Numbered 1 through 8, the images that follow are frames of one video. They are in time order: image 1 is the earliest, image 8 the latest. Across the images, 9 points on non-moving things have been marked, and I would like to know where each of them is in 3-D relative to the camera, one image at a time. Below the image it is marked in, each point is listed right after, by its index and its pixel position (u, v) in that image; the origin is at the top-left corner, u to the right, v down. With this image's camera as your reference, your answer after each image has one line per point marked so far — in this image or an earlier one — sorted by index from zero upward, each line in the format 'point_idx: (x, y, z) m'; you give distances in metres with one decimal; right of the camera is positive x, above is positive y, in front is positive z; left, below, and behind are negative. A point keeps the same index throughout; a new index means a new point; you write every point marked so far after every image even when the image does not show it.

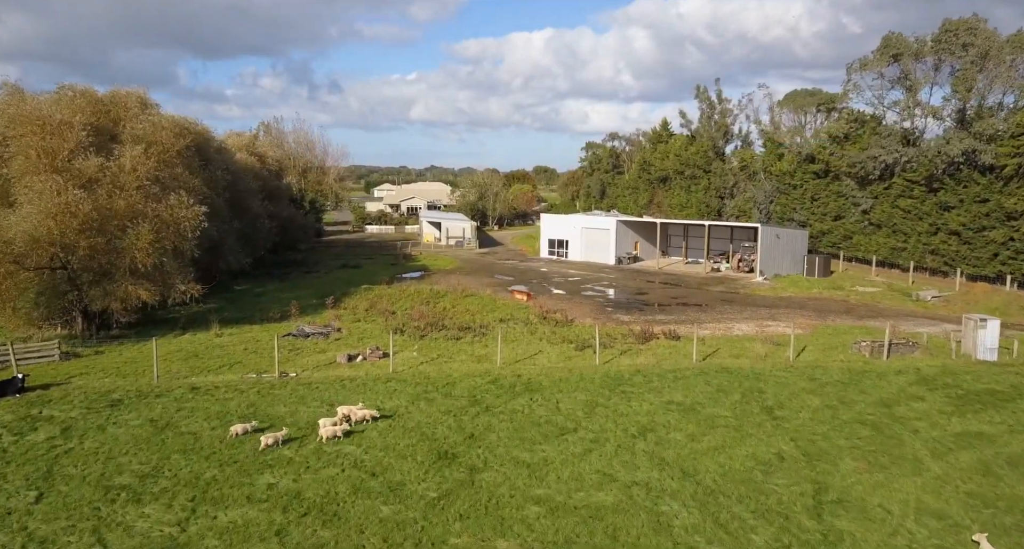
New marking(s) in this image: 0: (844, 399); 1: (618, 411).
0: (+8.3, -3.1, +17.1) m
1: (+2.6, -3.3, +16.5) m
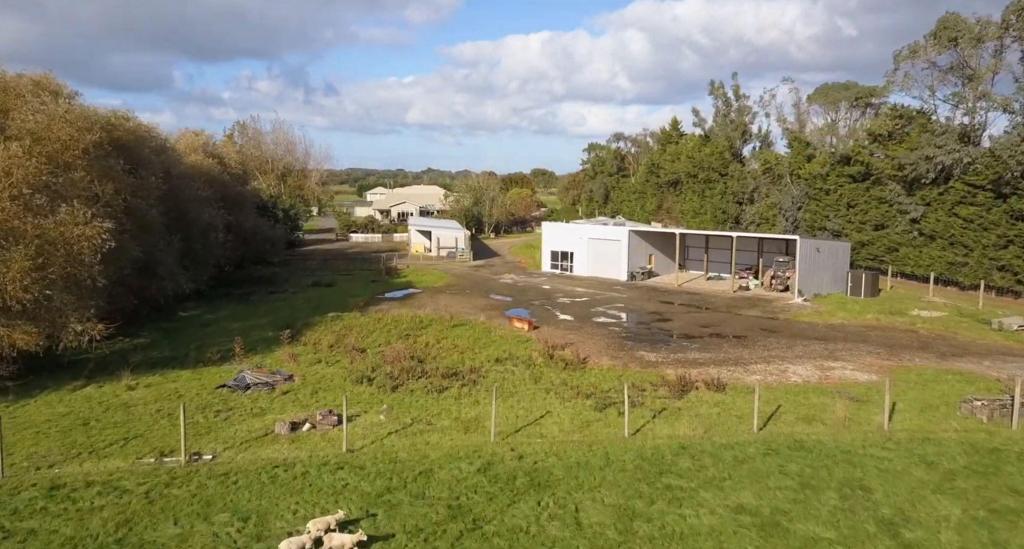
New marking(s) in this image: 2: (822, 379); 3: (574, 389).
0: (+8.3, -4.0, +11.8) m
1: (+2.6, -4.2, +11.1) m
2: (+9.0, -3.0, +19.9) m
3: (+1.7, -3.2, +19.1) m
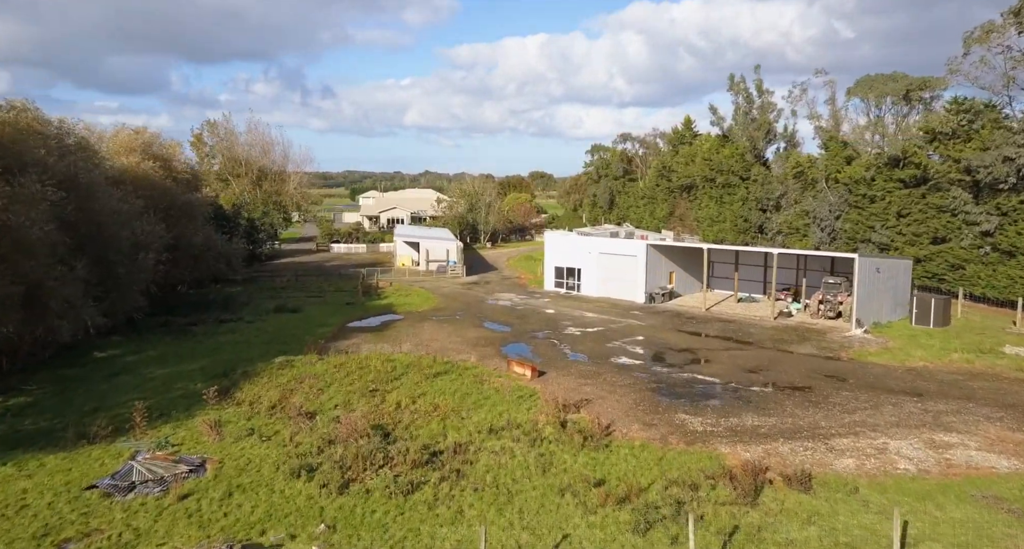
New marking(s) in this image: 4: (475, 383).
0: (+8.3, -4.9, +6.1) m
1: (+2.6, -5.1, +5.5) m
2: (+9.0, -4.0, +14.2) m
3: (+1.7, -4.2, +13.4) m
4: (-1.1, -3.2, +19.9) m
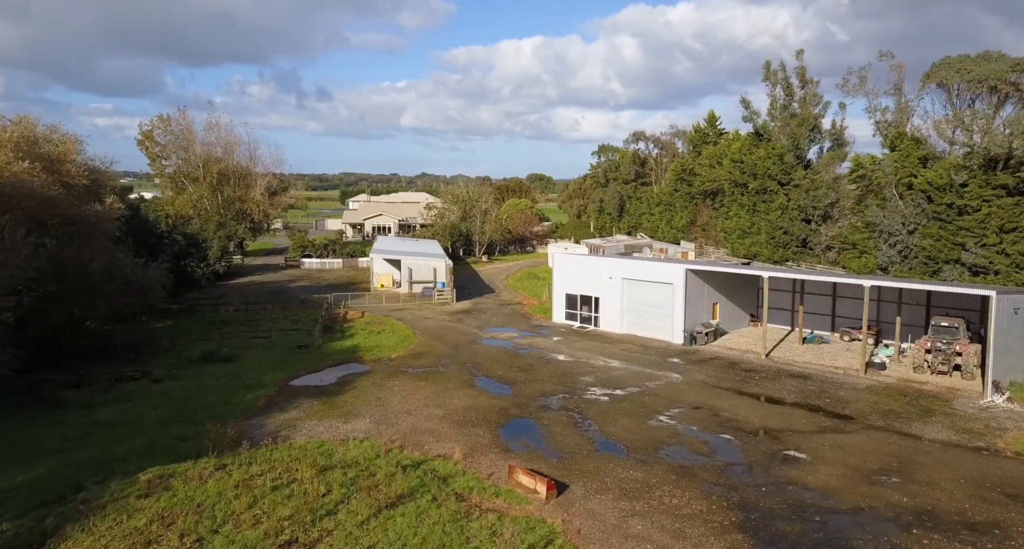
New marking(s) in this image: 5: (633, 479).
0: (+8.5, -6.1, -1.5) m
1: (+2.7, -6.3, -2.1) m
2: (+9.1, -5.2, +6.6) m
3: (+1.8, -5.4, +5.8) m
4: (-1.0, -4.4, +12.3) m
5: (+2.6, -4.3, +14.6) m
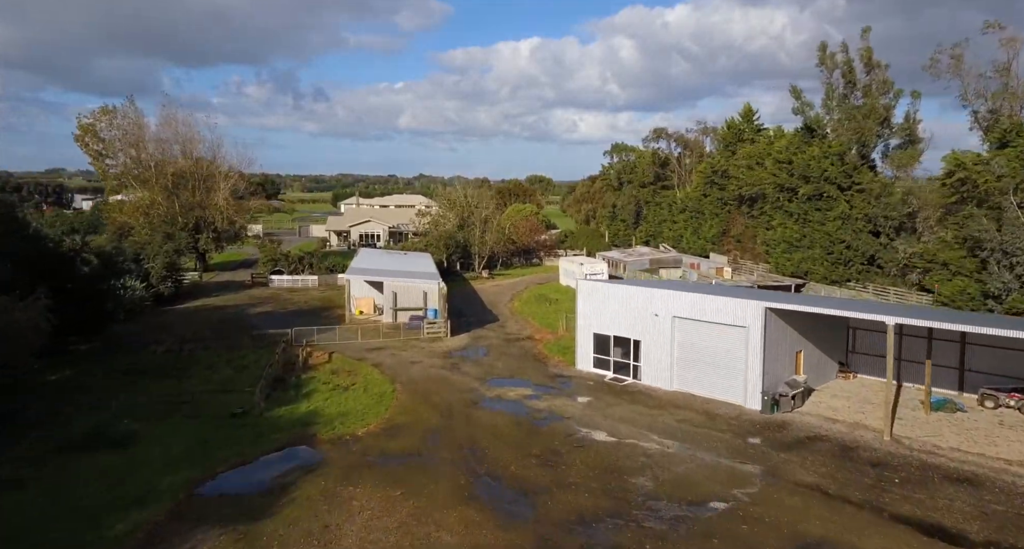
0: (+9.0, -7.2, -8.8) m
1: (+3.2, -7.4, -9.5) m
2: (+9.6, -6.3, -0.7) m
3: (+2.3, -6.5, -1.6) m
4: (-0.5, -5.5, +5.0) m
5: (+3.0, -5.4, +7.2) m
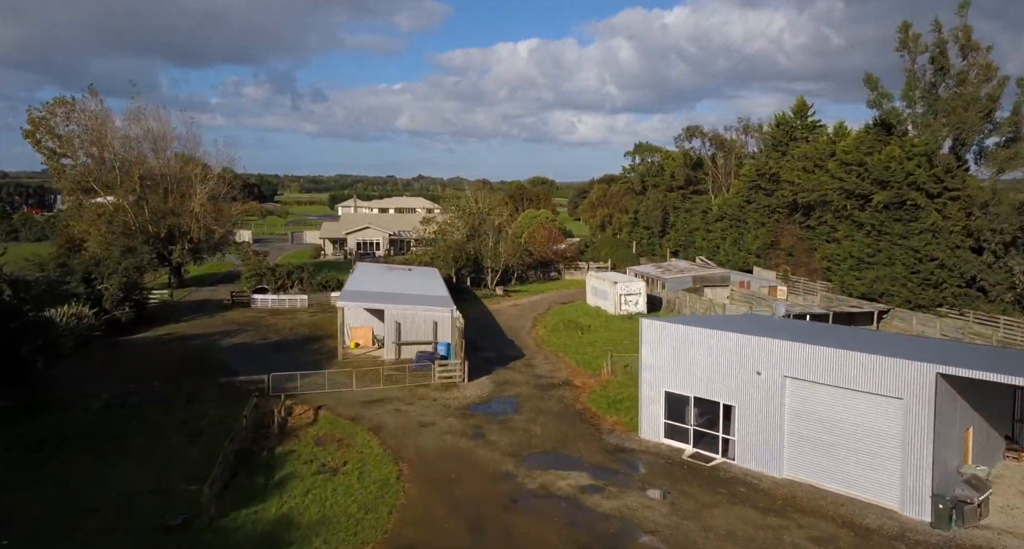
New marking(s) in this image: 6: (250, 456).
0: (+10.2, -8.2, -14.7) m
1: (+4.5, -8.4, -15.4) m
2: (+10.8, -7.3, -6.6) m
3: (+3.5, -7.5, -7.5) m
4: (+0.7, -6.5, -1.0) m
5: (+4.2, -6.4, +1.3) m
6: (-6.5, -4.4, +17.0) m
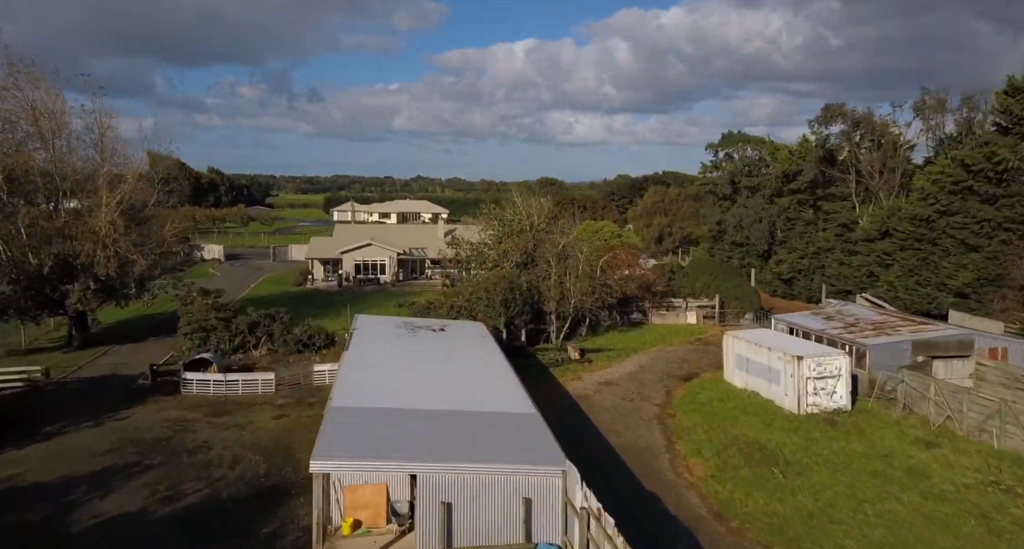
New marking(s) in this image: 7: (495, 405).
0: (+13.6, -10.2, -29.5) m
1: (+7.9, -10.5, -30.3) m
2: (+14.2, -9.4, -21.4) m
3: (+6.9, -9.5, -22.4) m
4: (+4.1, -8.6, -15.8) m
5: (+7.6, -8.5, -13.6) m
6: (-3.1, -6.5, +2.1) m
7: (-0.4, -2.7, +15.5) m
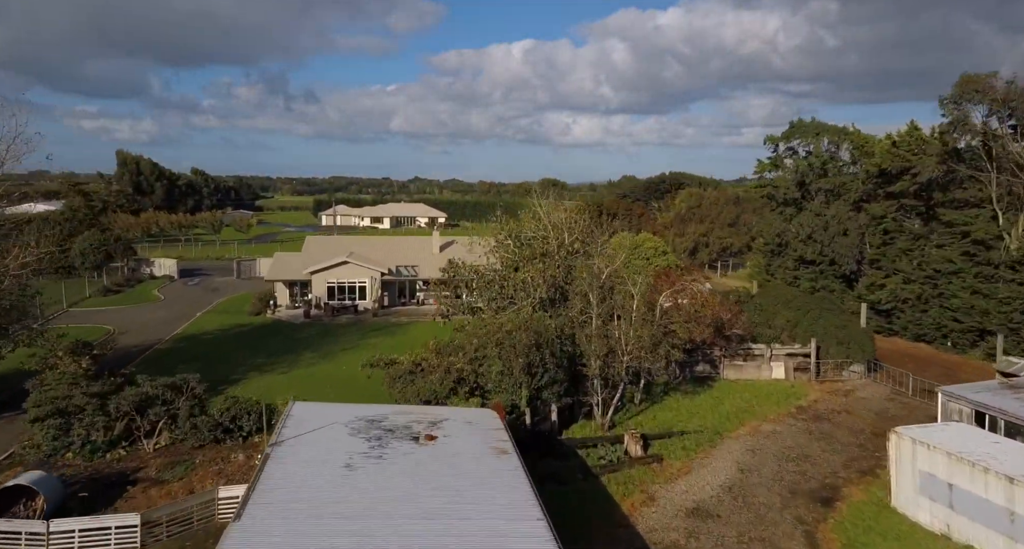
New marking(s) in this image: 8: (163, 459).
0: (+14.5, -11.5, -39.3) m
1: (+8.8, -11.7, -40.0) m
2: (+15.1, -10.6, -31.1) m
3: (+7.8, -10.8, -32.1) m
4: (+4.9, -9.9, -25.6) m
5: (+8.5, -9.8, -23.3) m
6: (-2.3, -7.8, -7.7) m
7: (+0.3, -4.0, +5.8) m
8: (-8.9, -4.0, +17.1) m
